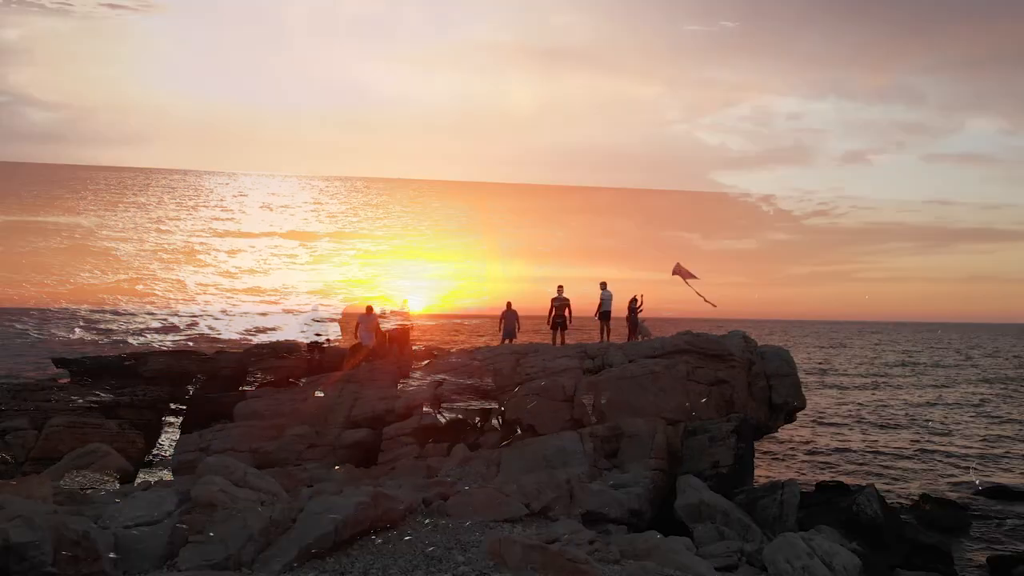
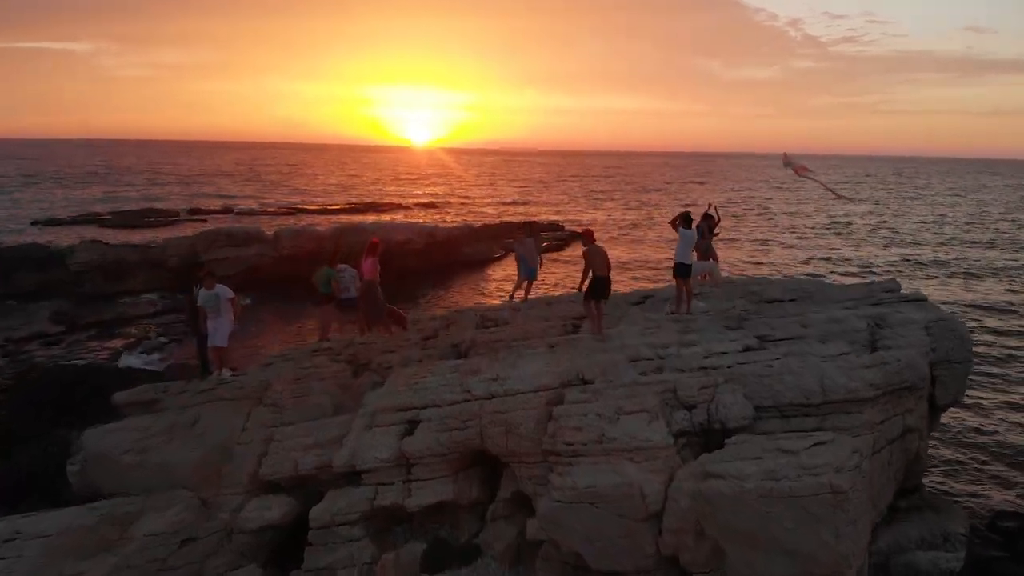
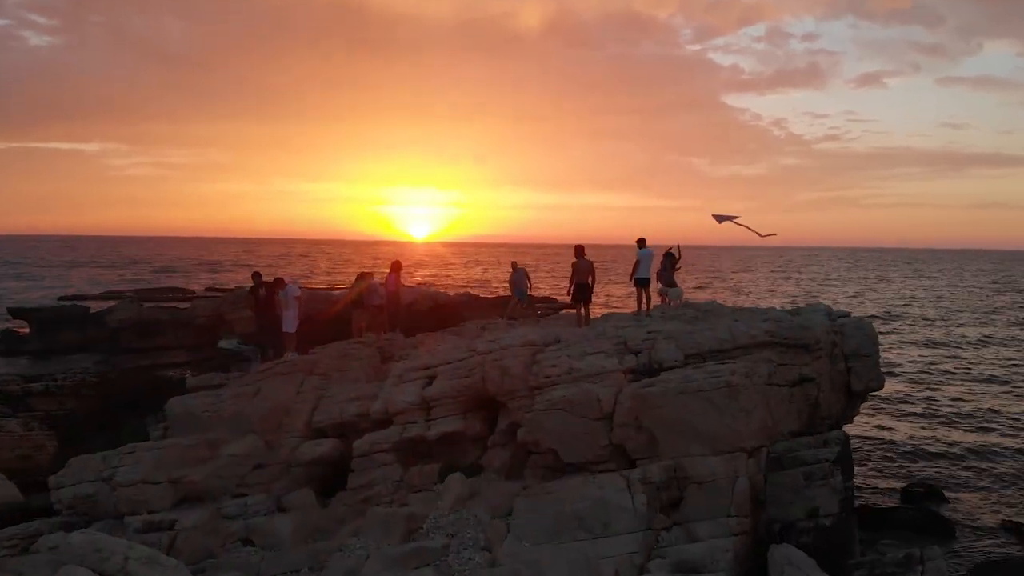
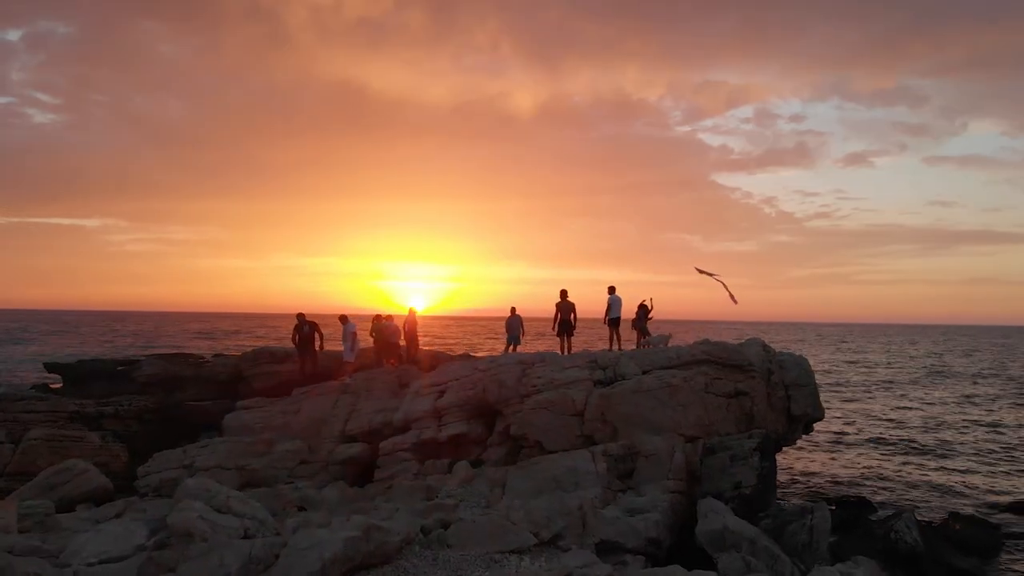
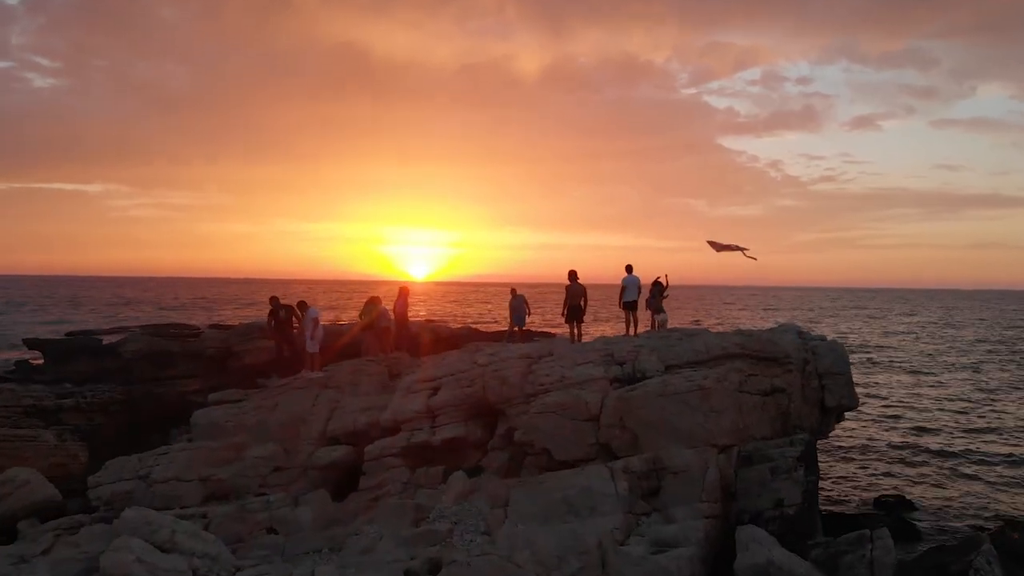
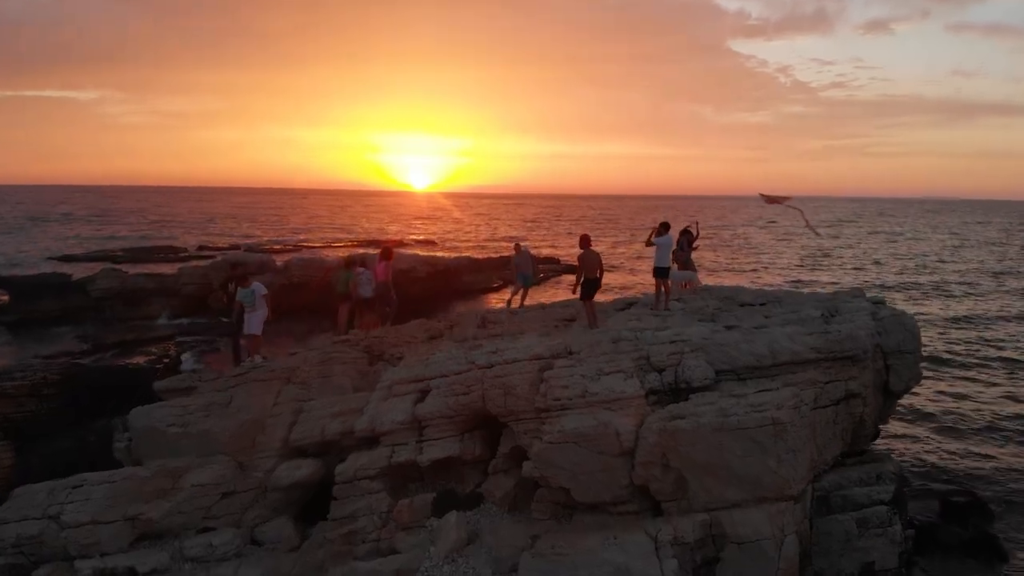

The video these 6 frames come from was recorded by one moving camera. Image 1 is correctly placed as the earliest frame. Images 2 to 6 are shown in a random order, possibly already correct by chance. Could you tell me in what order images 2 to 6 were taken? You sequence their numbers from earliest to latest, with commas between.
4, 5, 3, 6, 2
